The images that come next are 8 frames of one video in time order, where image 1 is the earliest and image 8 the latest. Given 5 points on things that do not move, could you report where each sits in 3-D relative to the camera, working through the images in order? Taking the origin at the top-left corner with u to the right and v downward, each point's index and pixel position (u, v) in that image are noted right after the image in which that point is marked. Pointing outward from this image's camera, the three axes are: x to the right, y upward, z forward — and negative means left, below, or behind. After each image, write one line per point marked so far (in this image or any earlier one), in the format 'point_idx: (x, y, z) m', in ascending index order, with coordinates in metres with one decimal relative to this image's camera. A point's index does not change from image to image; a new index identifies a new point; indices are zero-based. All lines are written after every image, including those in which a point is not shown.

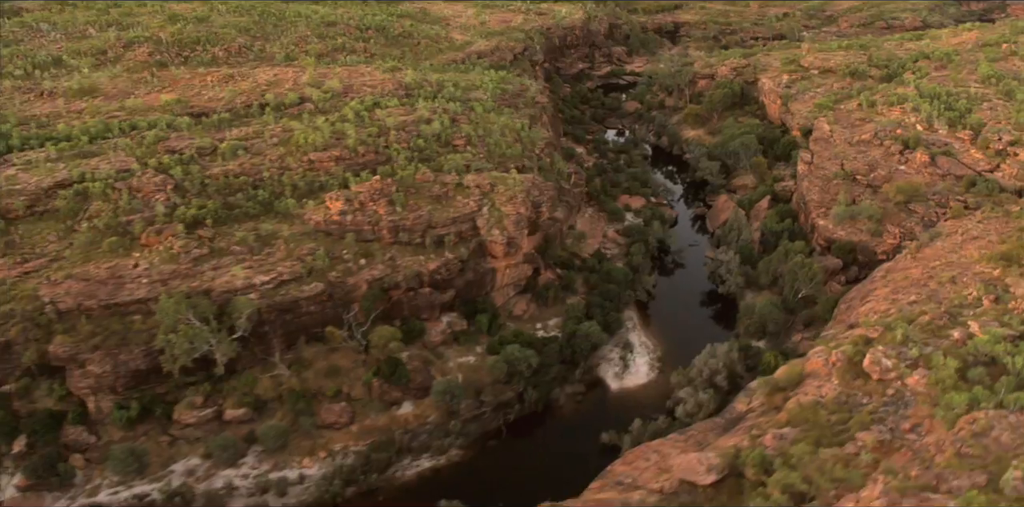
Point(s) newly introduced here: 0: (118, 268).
0: (-9.3, -0.4, +17.5) m
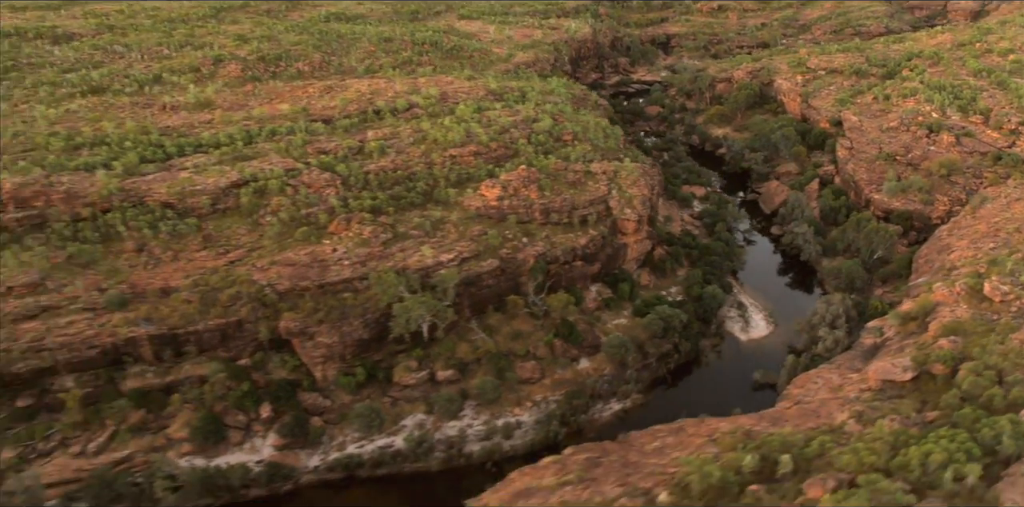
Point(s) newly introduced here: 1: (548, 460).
0: (-5.0, 0.0, +19.4) m
1: (+0.7, -3.5, +12.9) m
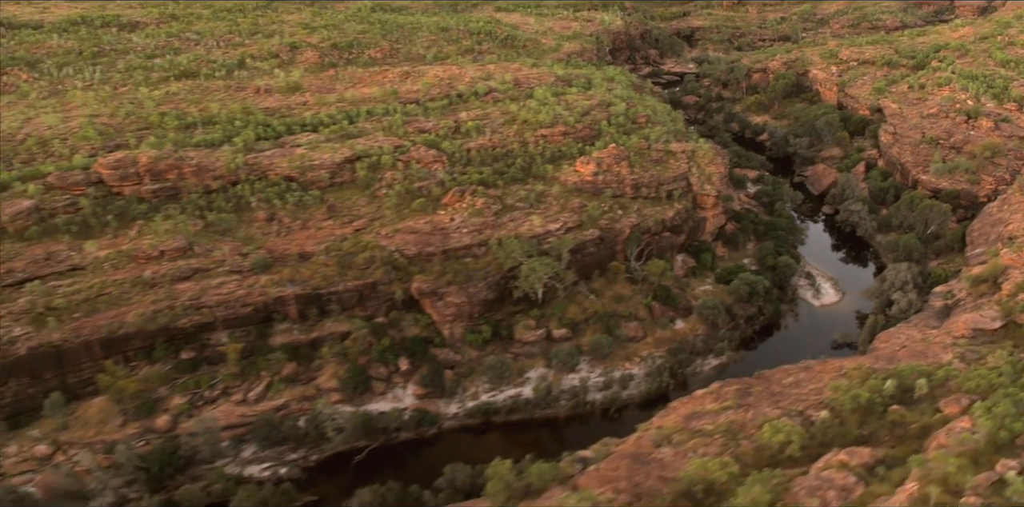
0: (-2.1, +0.9, +21.0) m
1: (+3.8, -2.7, +14.6) m
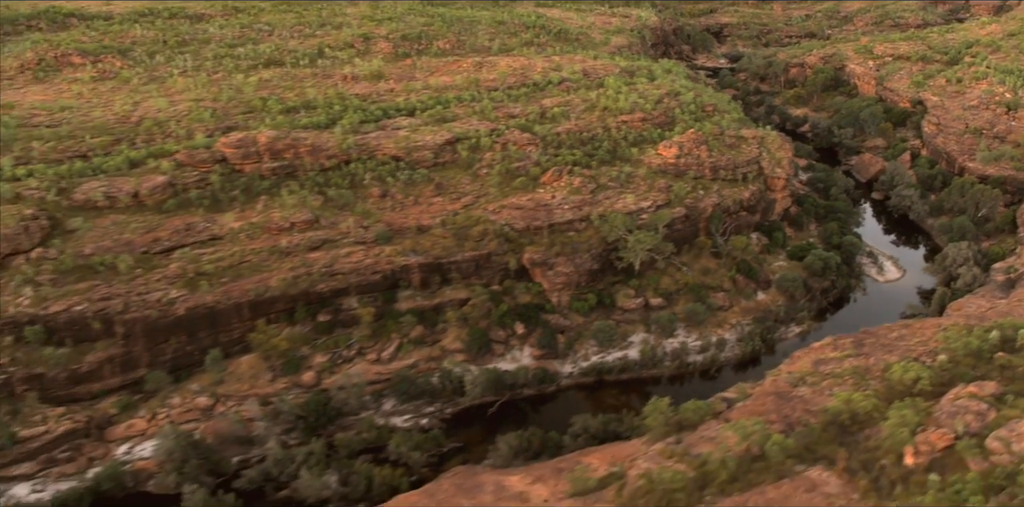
0: (+0.9, +1.6, +22.5) m
1: (+6.7, -2.0, +16.2) m
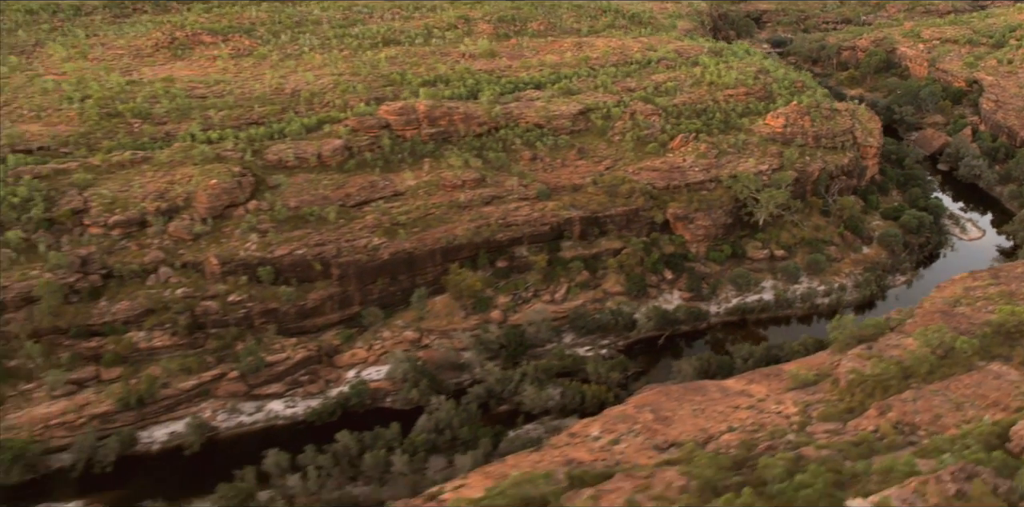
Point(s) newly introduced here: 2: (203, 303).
0: (+5.4, +3.1, +25.1) m
1: (+11.4, -0.6, +18.9) m
2: (-8.0, -1.3, +19.2) m
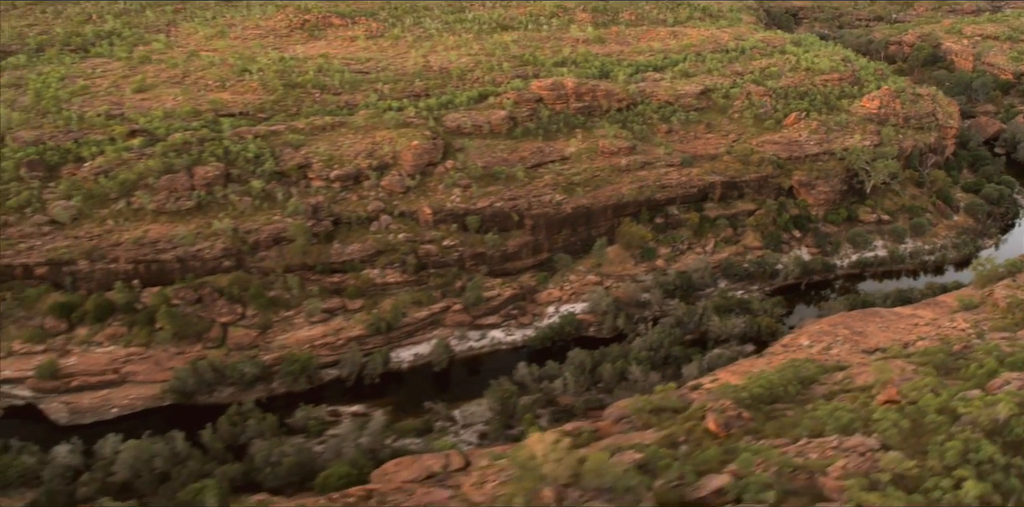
0: (+10.6, +4.5, +28.4) m
1: (+16.8, +0.7, +22.4) m
2: (-2.6, +0.2, +22.1) m
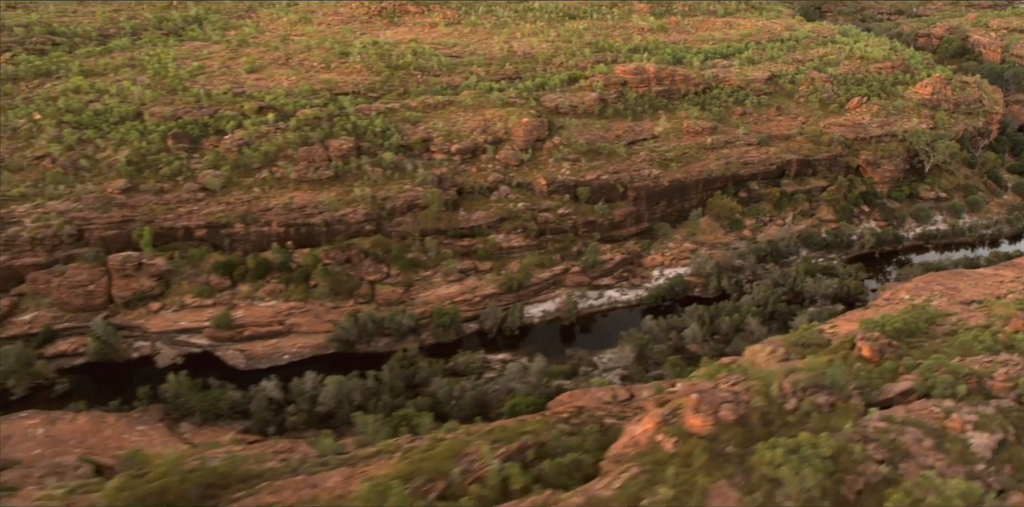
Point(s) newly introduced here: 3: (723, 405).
0: (+14.1, +5.5, +30.6) m
1: (+20.4, +1.7, +24.7) m
2: (+0.9, +1.3, +24.2) m
3: (+3.2, -2.2, +11.2) m
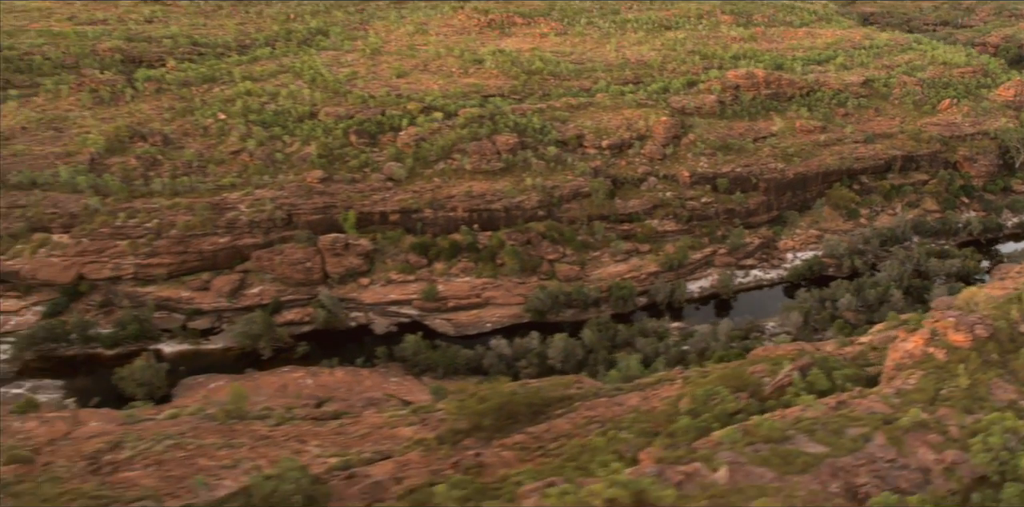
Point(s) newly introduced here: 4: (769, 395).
0: (+19.5, +6.0, +33.2) m
1: (+25.7, +2.3, +27.3) m
2: (+6.3, +1.8, +26.8) m
3: (+8.6, -1.4, +13.7) m
4: (+4.6, -2.5, +13.2) m
